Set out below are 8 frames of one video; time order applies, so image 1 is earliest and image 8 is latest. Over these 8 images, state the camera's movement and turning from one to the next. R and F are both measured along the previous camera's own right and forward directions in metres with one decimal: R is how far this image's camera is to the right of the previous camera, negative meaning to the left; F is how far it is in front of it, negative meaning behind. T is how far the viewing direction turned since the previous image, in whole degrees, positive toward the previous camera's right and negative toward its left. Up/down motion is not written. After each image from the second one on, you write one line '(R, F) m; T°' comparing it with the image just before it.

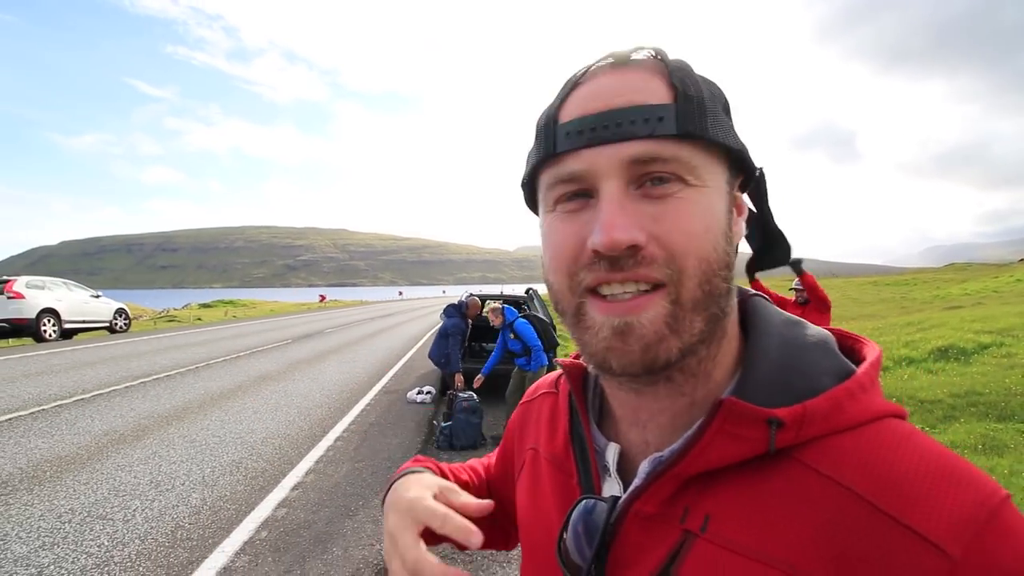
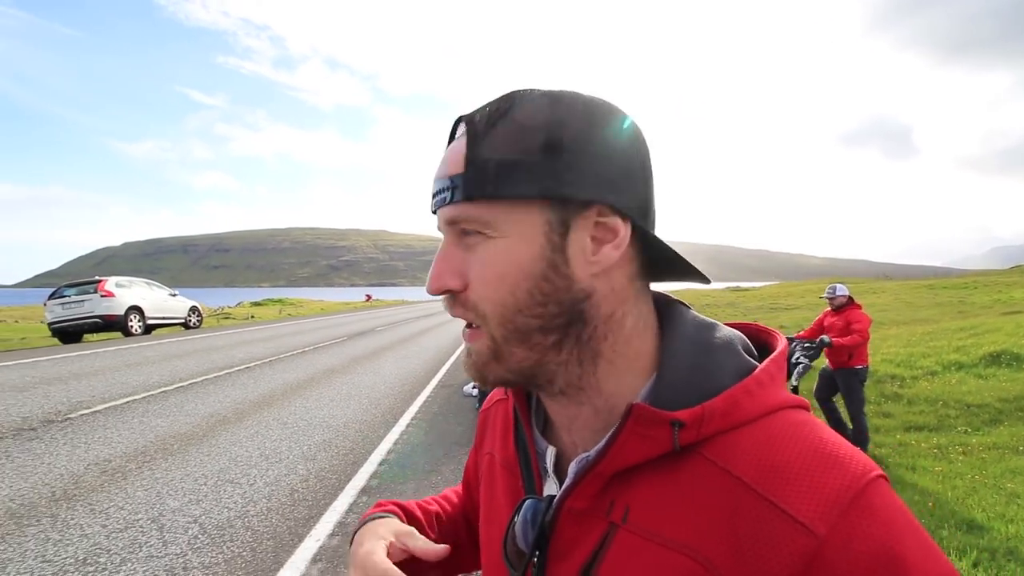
(-0.2, -0.6) m; -4°
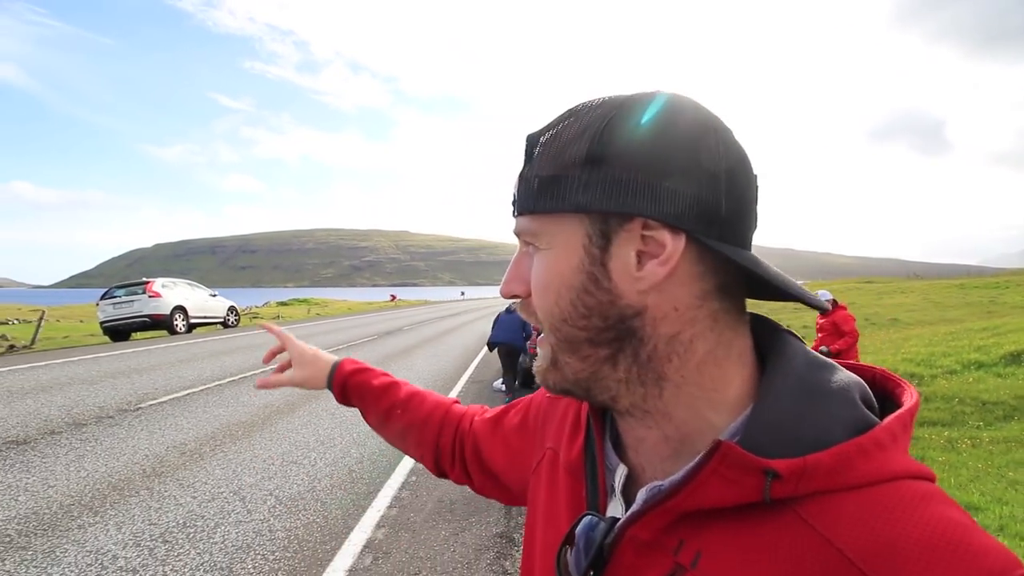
(-0.1, -0.5) m; -2°
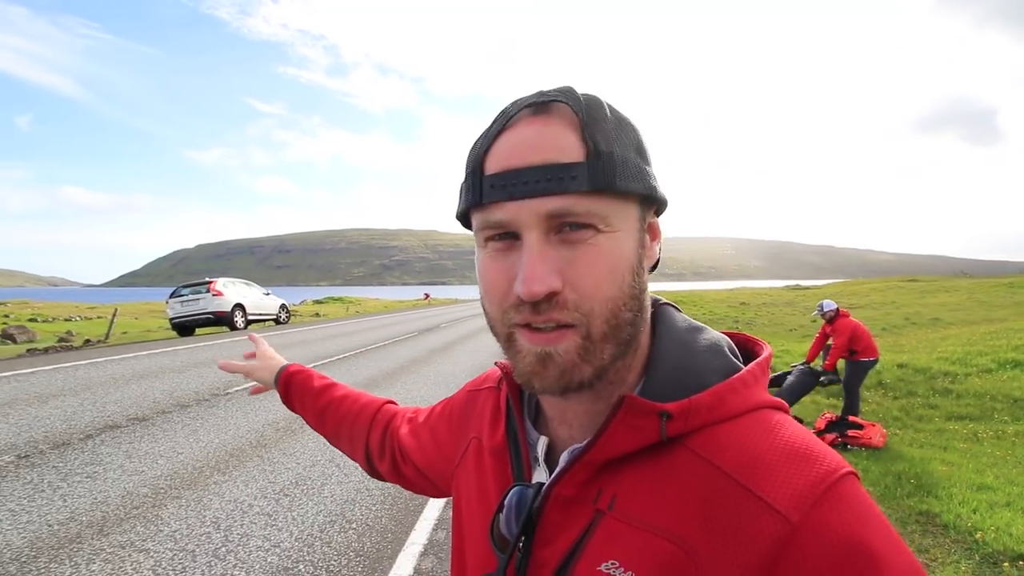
(-0.3, -0.8) m; -3°
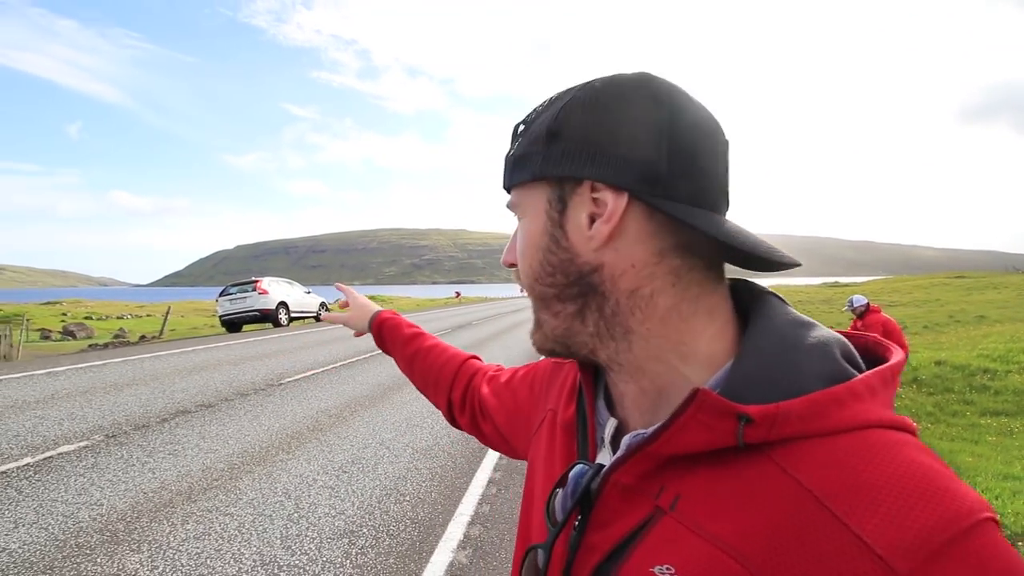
(-0.1, -0.4) m; -3°
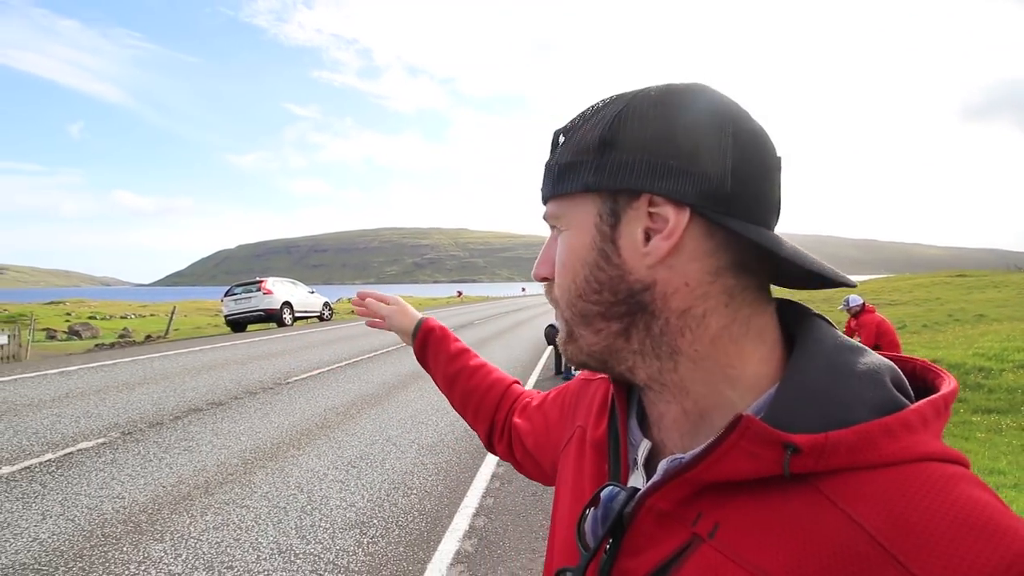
(0.0, -0.2) m; 0°
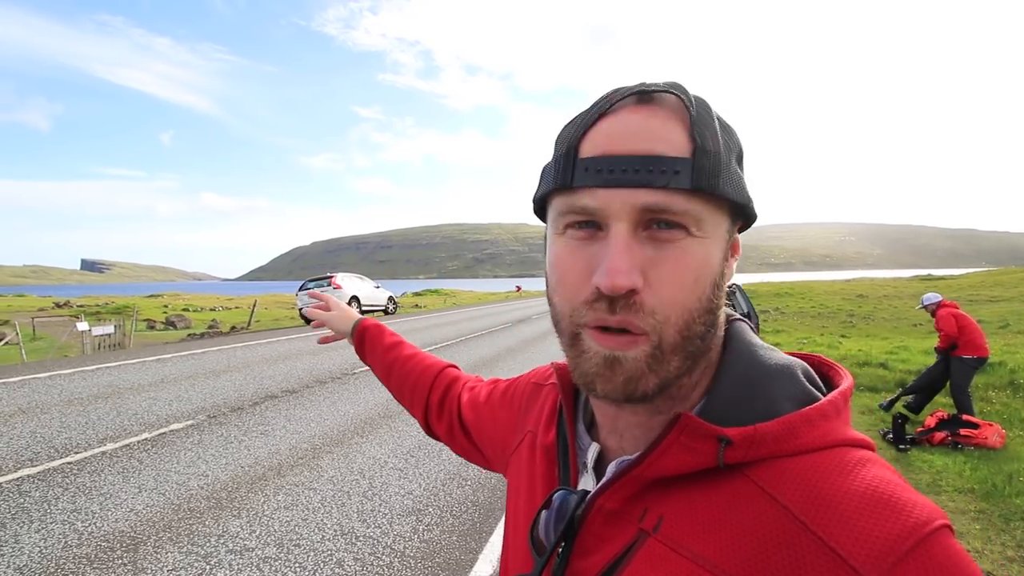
(+0.1, -0.1) m; -6°
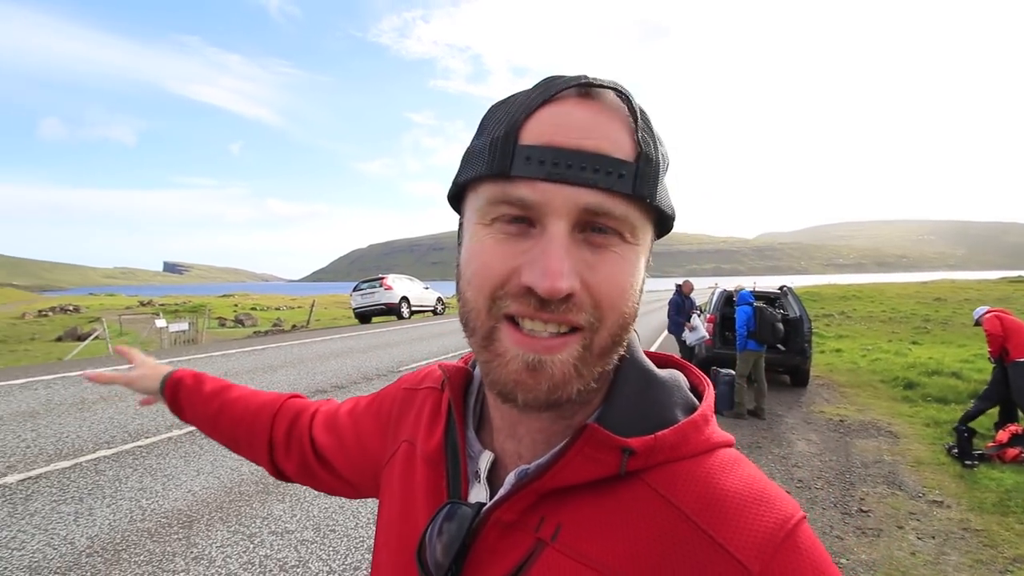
(+0.2, -0.2) m; -5°
